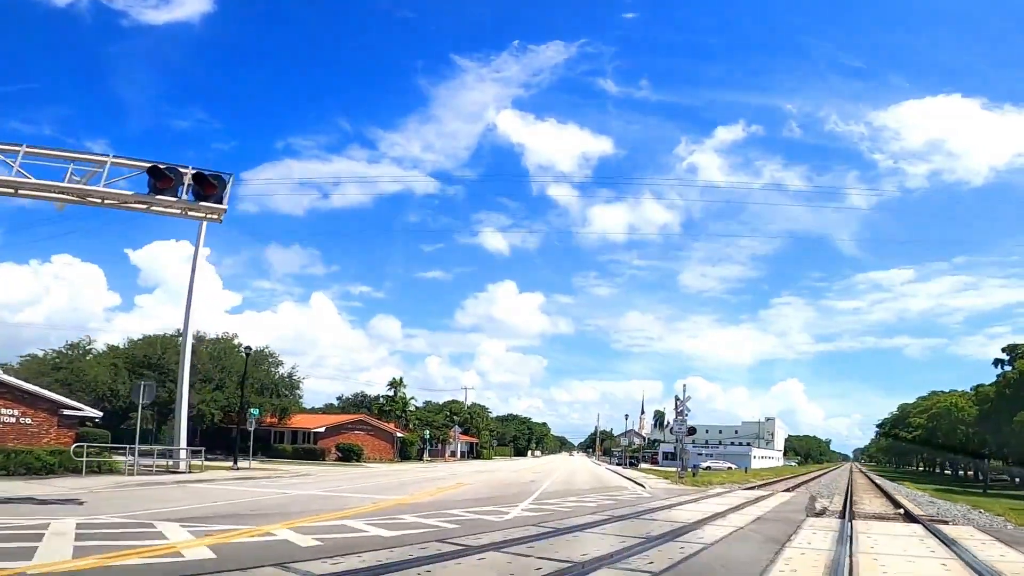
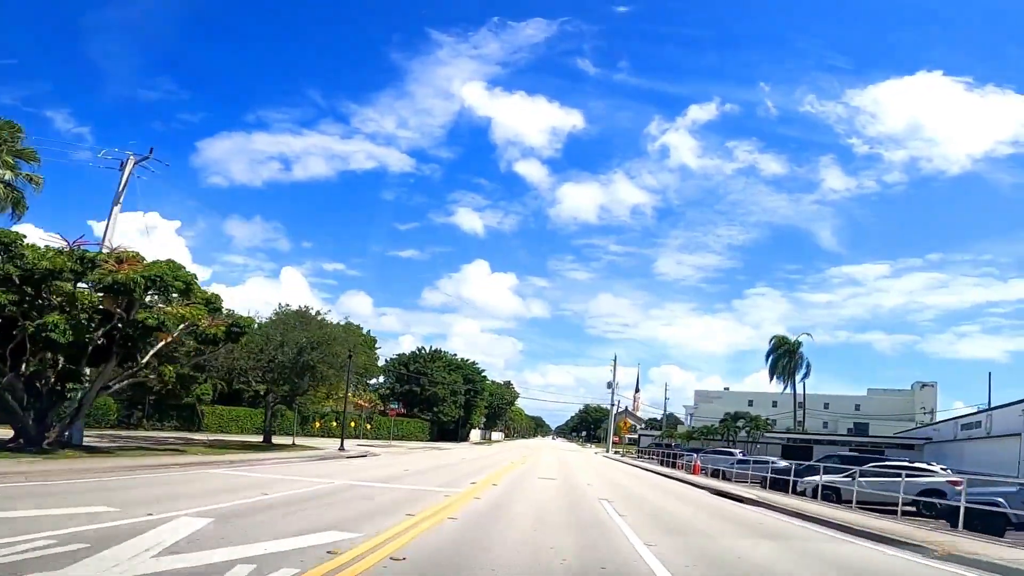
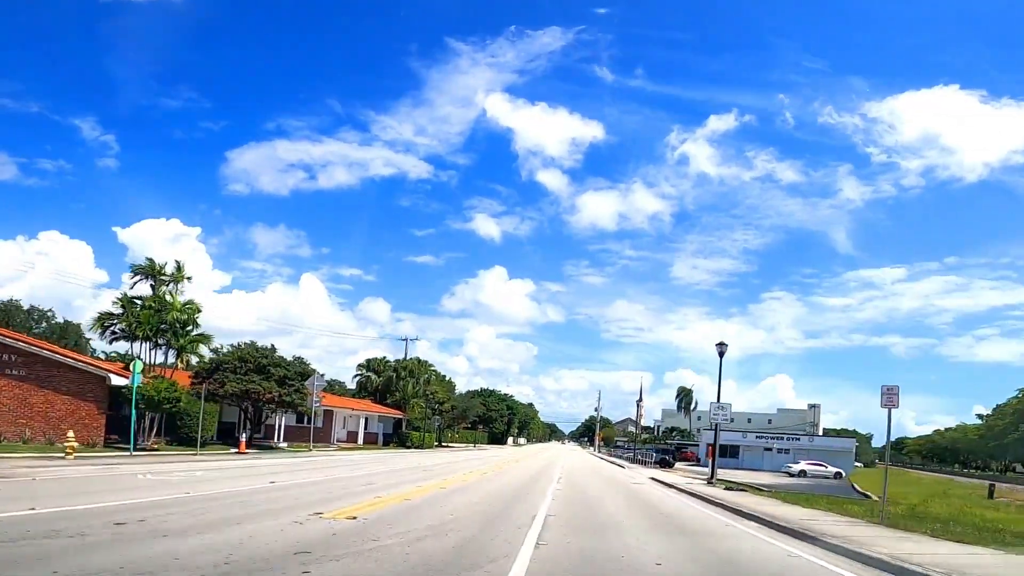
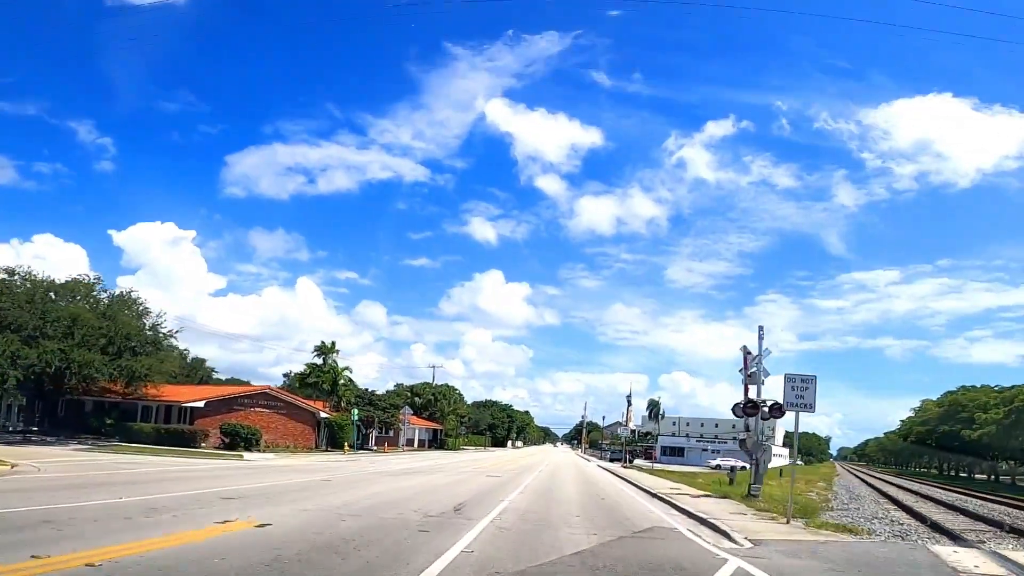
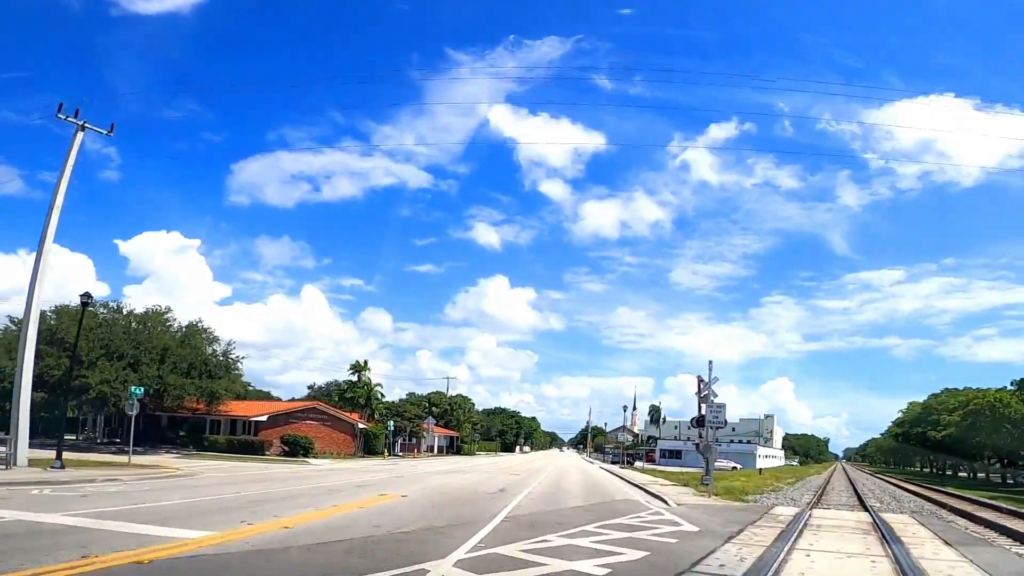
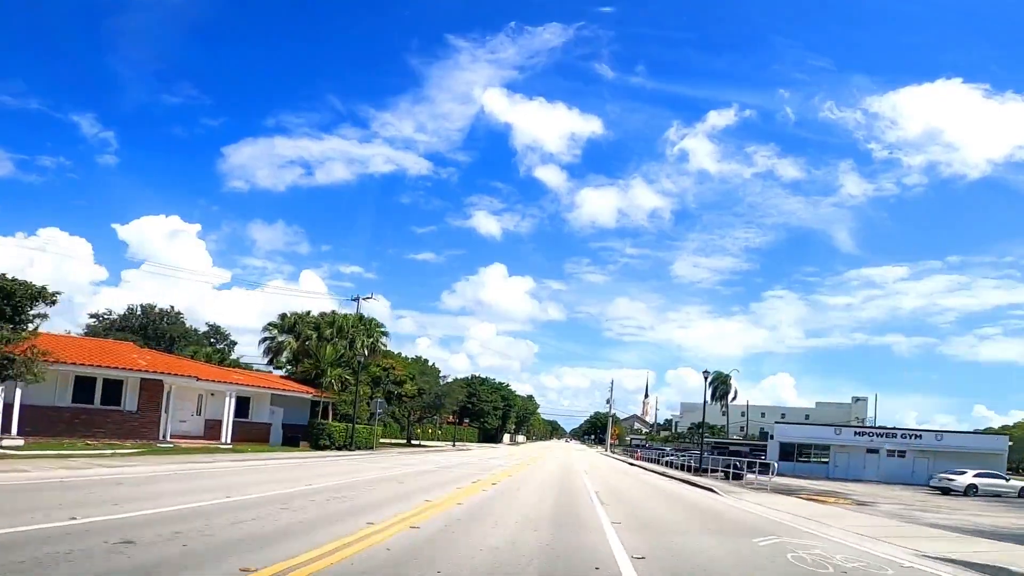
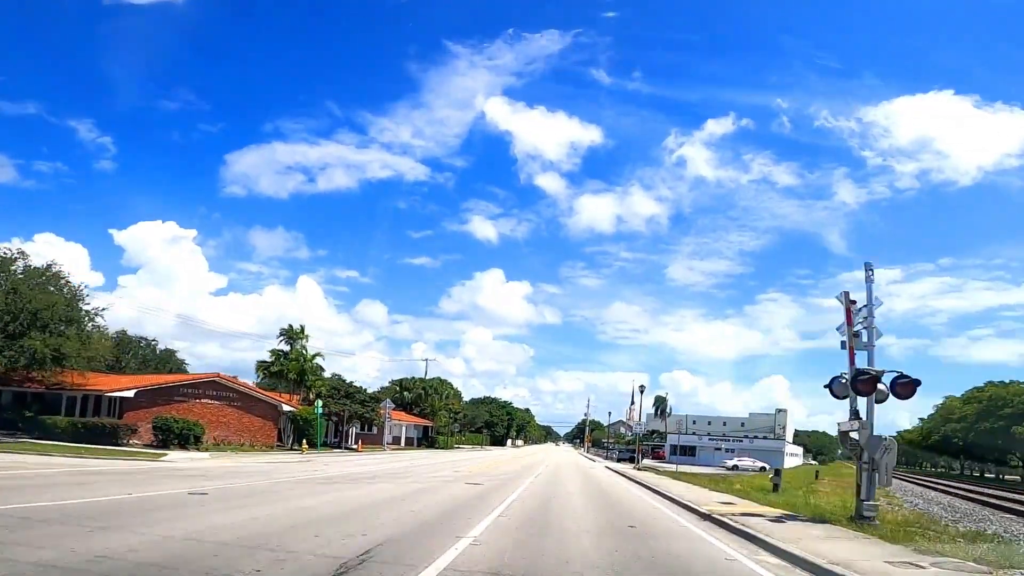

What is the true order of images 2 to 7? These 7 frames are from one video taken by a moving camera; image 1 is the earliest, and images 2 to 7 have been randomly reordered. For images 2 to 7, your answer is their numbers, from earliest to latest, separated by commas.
5, 4, 7, 3, 6, 2
